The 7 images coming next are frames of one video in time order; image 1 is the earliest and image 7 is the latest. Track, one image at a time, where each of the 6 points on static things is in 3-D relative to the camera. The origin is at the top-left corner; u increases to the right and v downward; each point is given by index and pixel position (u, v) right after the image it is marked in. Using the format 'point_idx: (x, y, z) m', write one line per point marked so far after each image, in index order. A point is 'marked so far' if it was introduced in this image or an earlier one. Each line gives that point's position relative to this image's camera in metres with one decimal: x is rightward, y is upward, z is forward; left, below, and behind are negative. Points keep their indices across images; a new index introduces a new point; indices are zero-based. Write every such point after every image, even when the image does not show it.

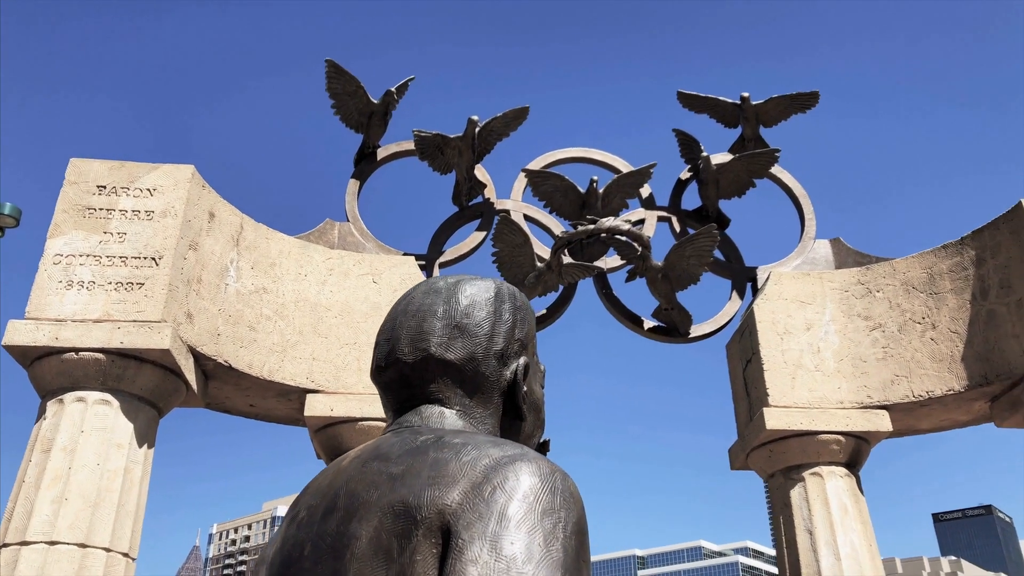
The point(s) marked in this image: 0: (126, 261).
0: (-3.7, +0.3, +7.6) m
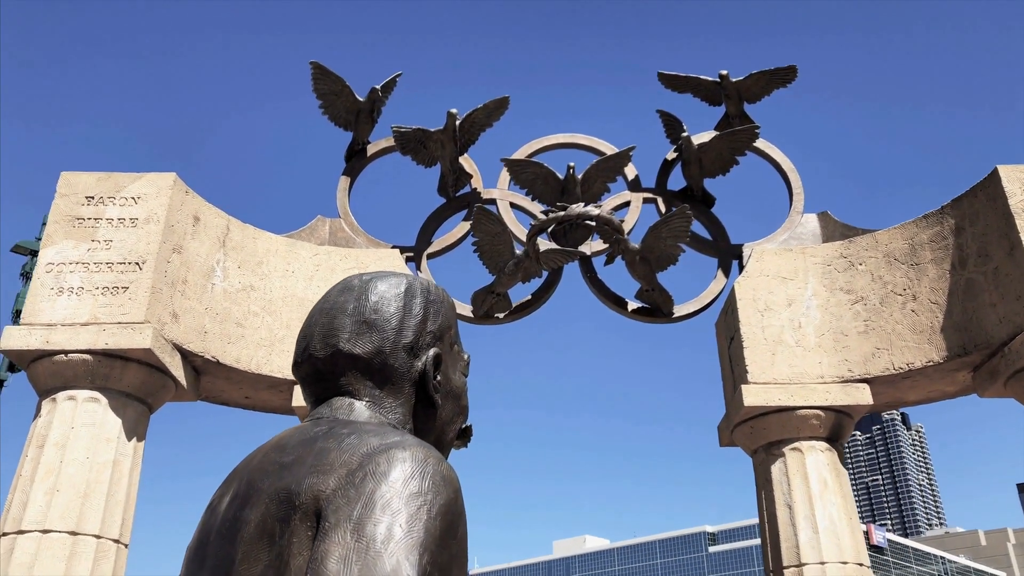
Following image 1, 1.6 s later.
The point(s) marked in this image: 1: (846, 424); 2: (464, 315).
0: (-4.1, +0.2, +8.1) m
1: (+3.9, -1.6, +9.3) m
2: (-0.6, -0.4, +10.5) m
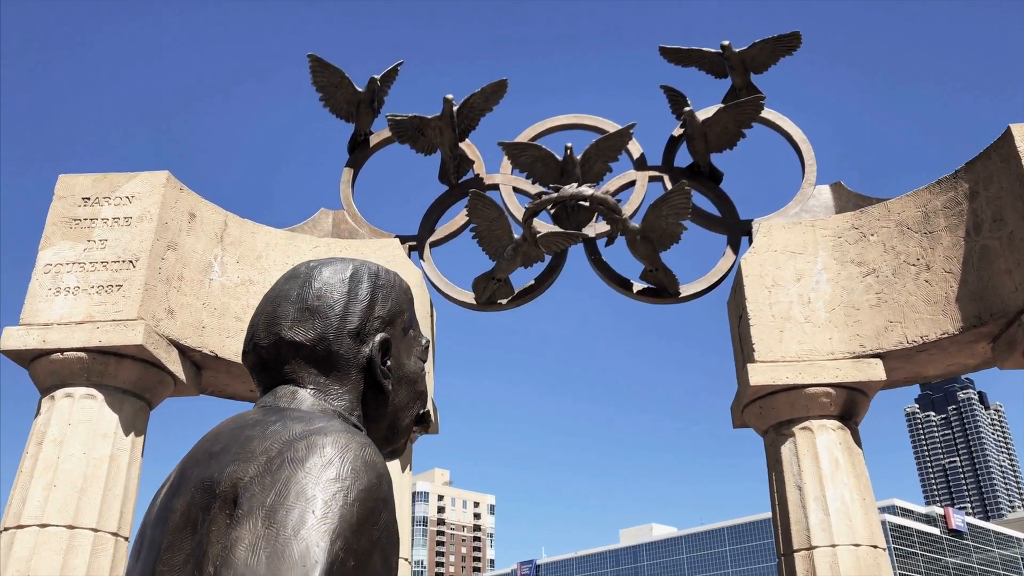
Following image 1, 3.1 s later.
0: (-4.2, +0.2, +8.2) m
1: (+3.9, -1.3, +8.9) m
2: (-0.6, -0.2, +10.4) m
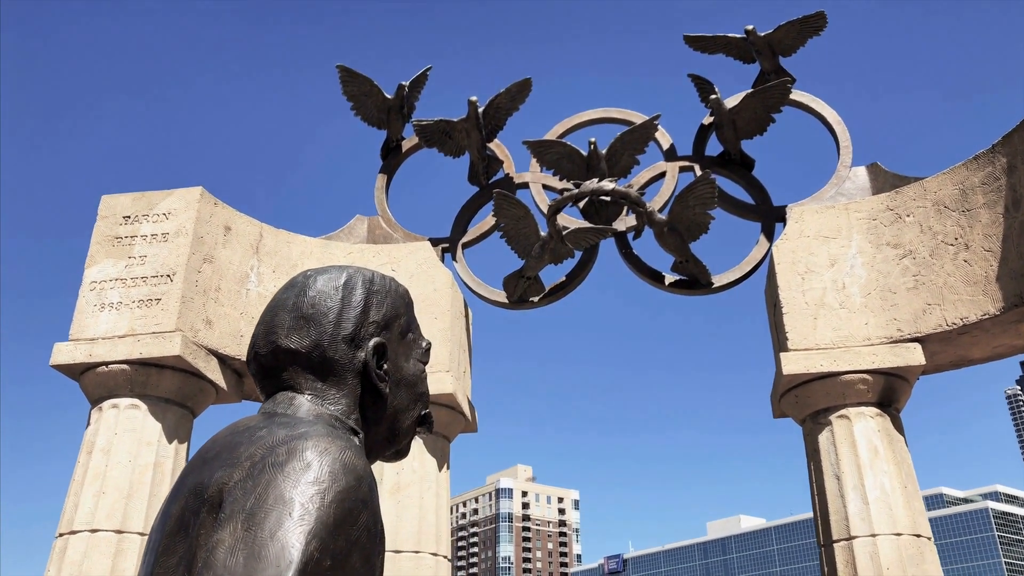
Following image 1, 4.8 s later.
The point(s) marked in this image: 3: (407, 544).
0: (-3.9, +0.1, +8.6) m
1: (+4.2, -1.1, +8.7) m
2: (-0.2, -0.2, +10.5) m
3: (-1.2, -2.8, +8.7) m
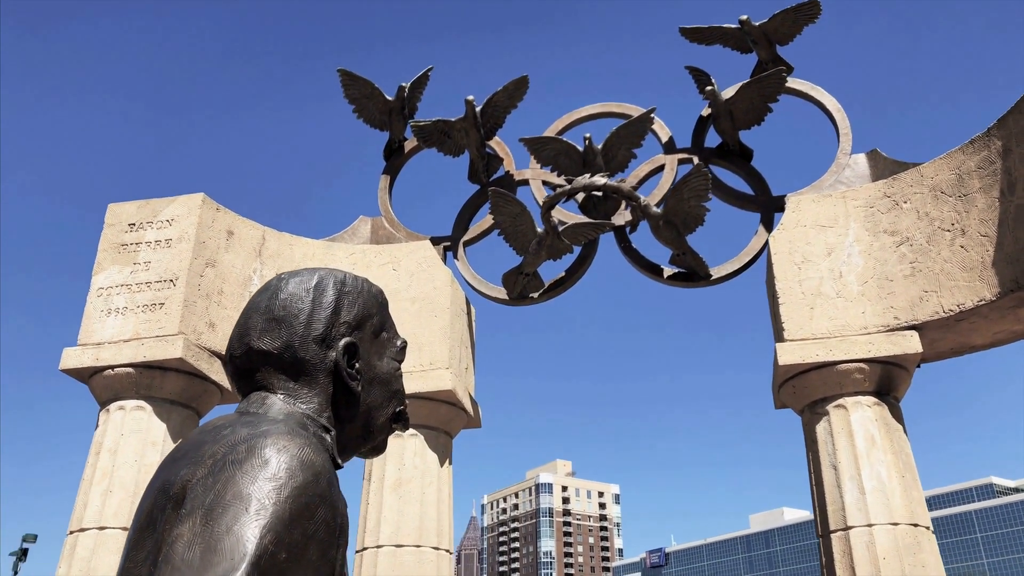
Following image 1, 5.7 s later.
0: (-4.0, 0.0, +8.8) m
1: (+4.2, -0.9, +8.6) m
2: (-0.2, -0.1, +10.6) m
3: (-1.2, -2.8, +8.9) m
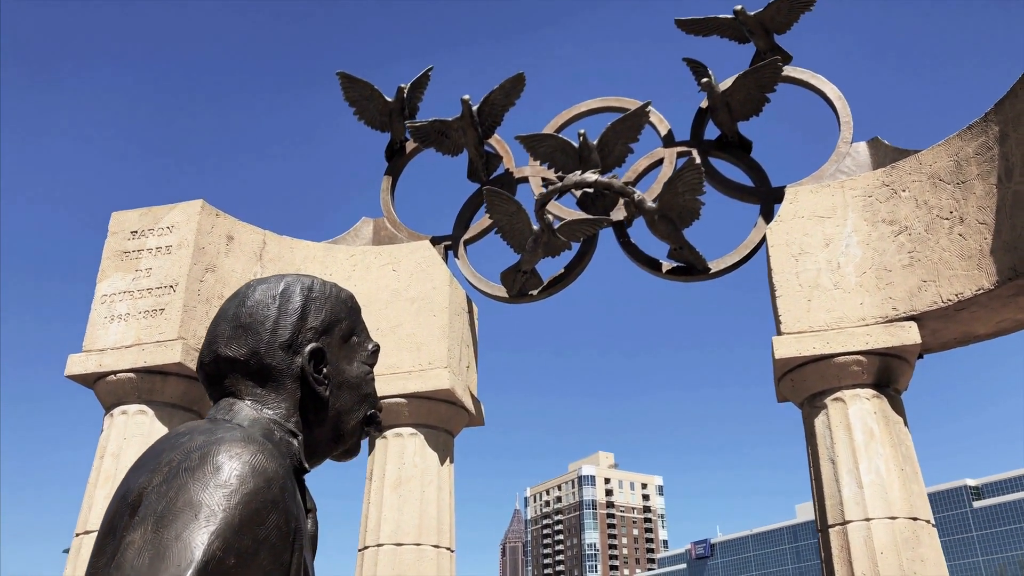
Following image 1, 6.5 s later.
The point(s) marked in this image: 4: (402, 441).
0: (-4.1, 0.0, +9.0) m
1: (+4.1, -0.8, +8.5) m
2: (-0.2, -0.1, +10.6) m
3: (-1.2, -2.8, +9.0) m
4: (-1.3, -1.8, +9.6) m
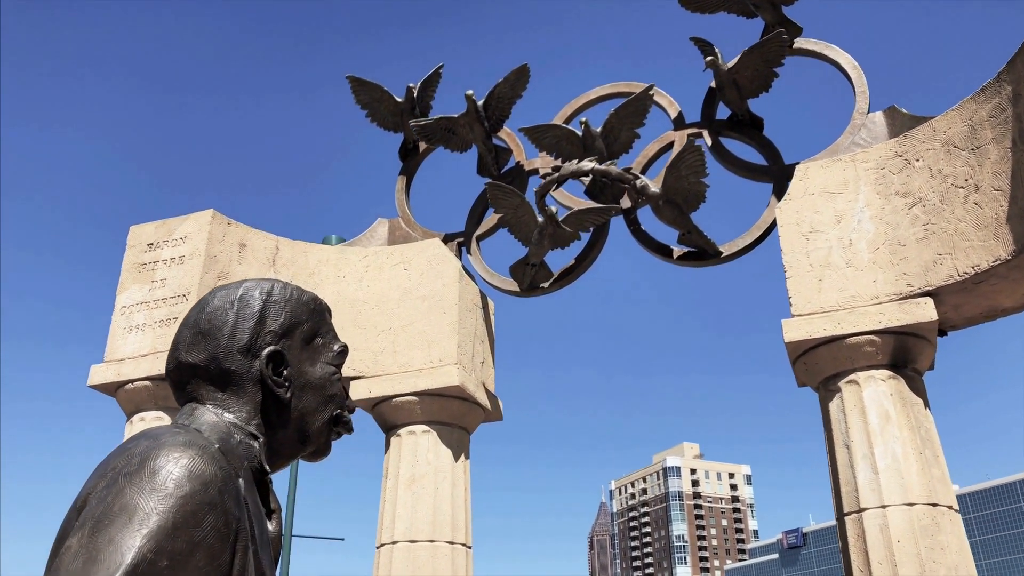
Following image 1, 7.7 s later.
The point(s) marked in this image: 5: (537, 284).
0: (-4.0, -0.2, +9.3) m
1: (+4.1, -0.6, +8.1) m
2: (0.0, 0.0, +10.6) m
3: (-1.0, -2.8, +9.0) m
4: (-1.2, -1.8, +9.6) m
5: (+0.3, 0.0, +10.4) m
